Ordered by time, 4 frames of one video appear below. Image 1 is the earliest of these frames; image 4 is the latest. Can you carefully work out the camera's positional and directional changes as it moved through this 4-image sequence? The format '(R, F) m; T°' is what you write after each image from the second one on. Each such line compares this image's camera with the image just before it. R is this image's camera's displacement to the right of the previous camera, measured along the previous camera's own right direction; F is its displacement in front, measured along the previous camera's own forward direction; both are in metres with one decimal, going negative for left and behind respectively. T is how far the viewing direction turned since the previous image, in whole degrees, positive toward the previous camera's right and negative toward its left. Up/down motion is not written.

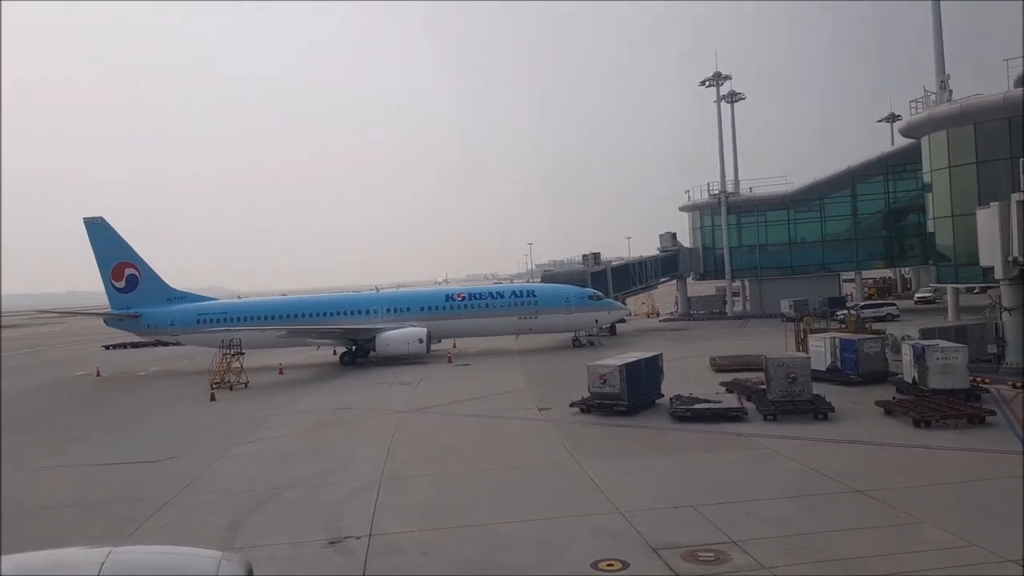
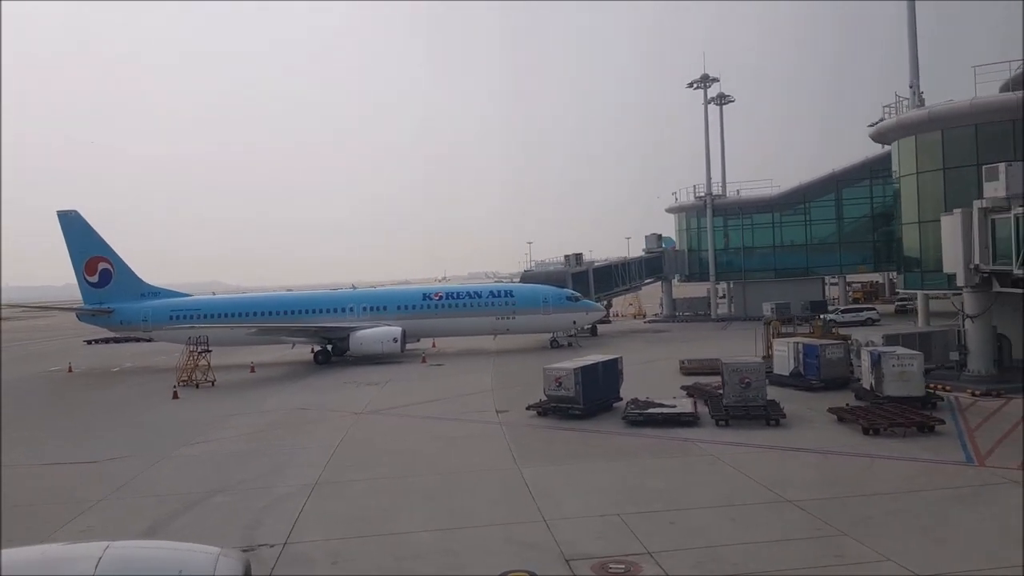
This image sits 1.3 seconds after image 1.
(+1.4, +0.2) m; 0°
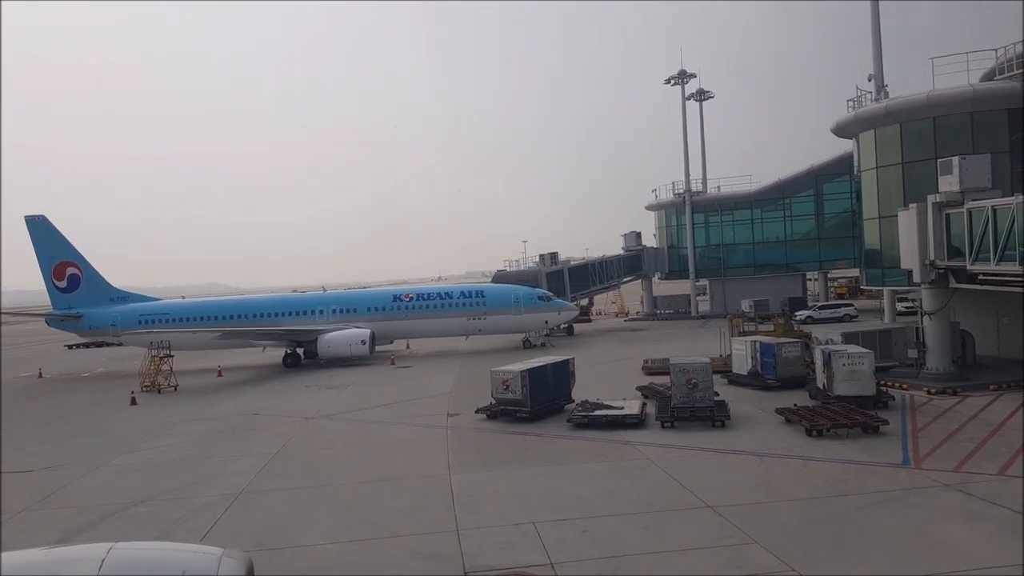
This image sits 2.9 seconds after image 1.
(+1.6, +0.4) m; 0°
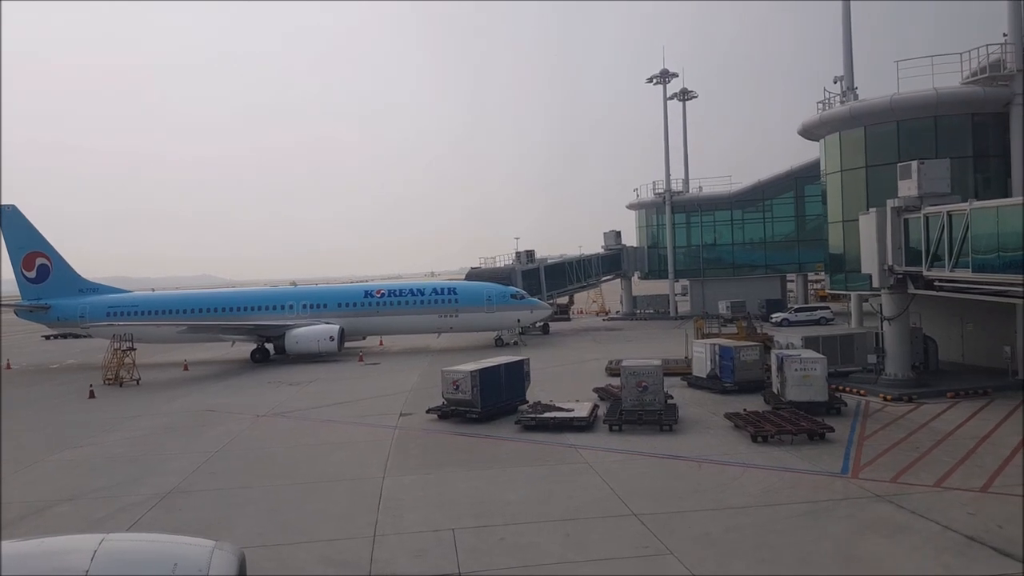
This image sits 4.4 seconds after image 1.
(+1.3, +0.3) m; +1°
